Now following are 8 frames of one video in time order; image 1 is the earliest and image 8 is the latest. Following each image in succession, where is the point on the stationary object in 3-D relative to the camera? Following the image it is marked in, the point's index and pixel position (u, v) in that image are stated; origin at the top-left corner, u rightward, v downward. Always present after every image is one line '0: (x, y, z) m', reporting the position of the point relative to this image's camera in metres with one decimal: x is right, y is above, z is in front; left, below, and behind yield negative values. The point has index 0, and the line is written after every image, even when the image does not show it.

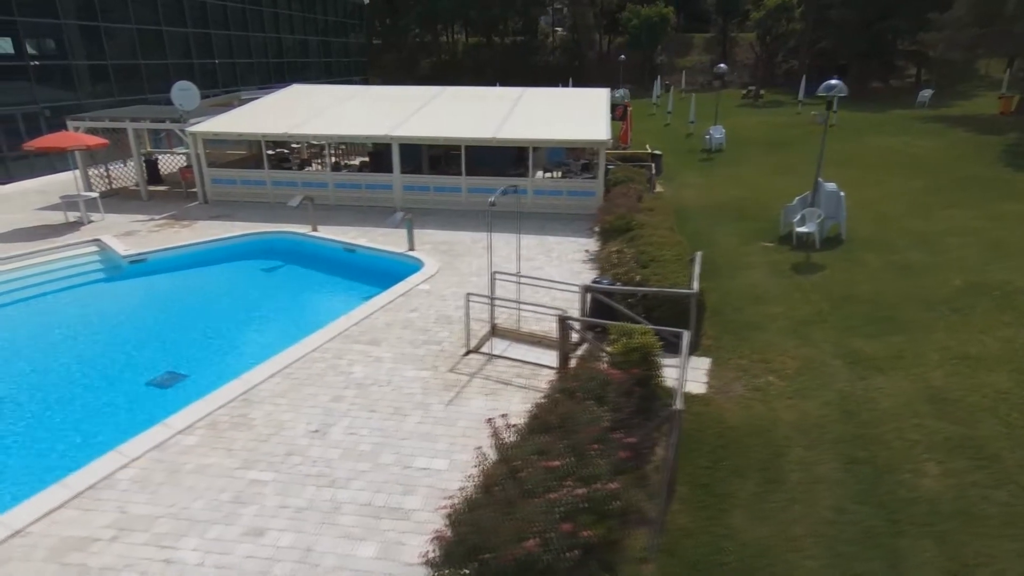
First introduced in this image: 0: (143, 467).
0: (-3.9, -1.9, +6.4) m
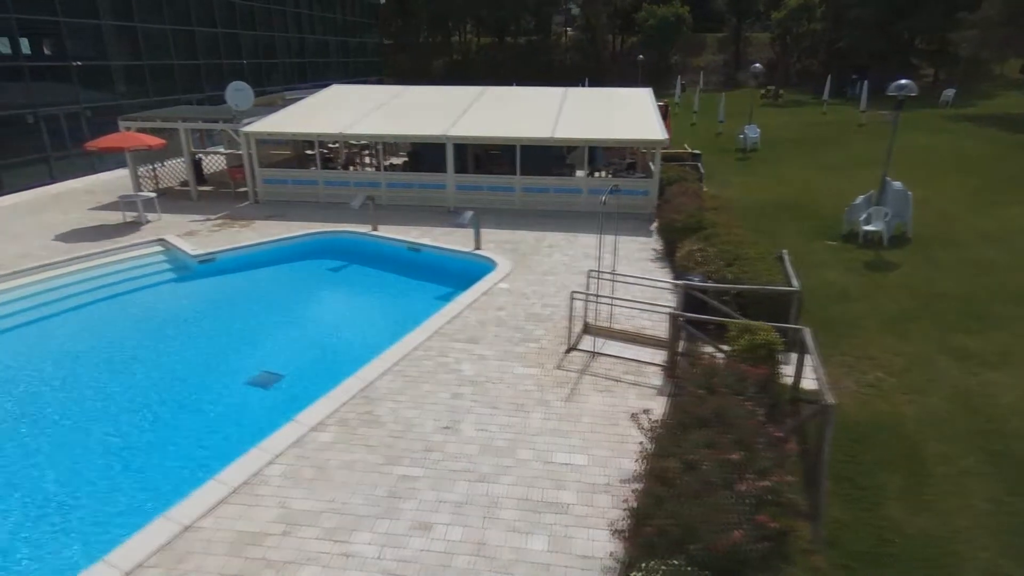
0: (-2.4, -1.9, +6.4) m
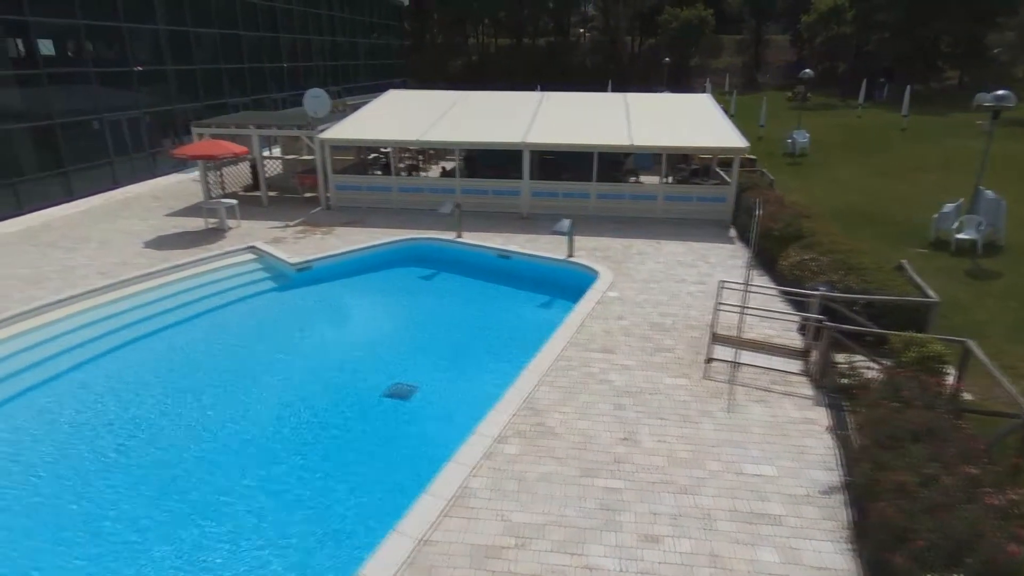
0: (-0.2, -2.0, +6.6) m
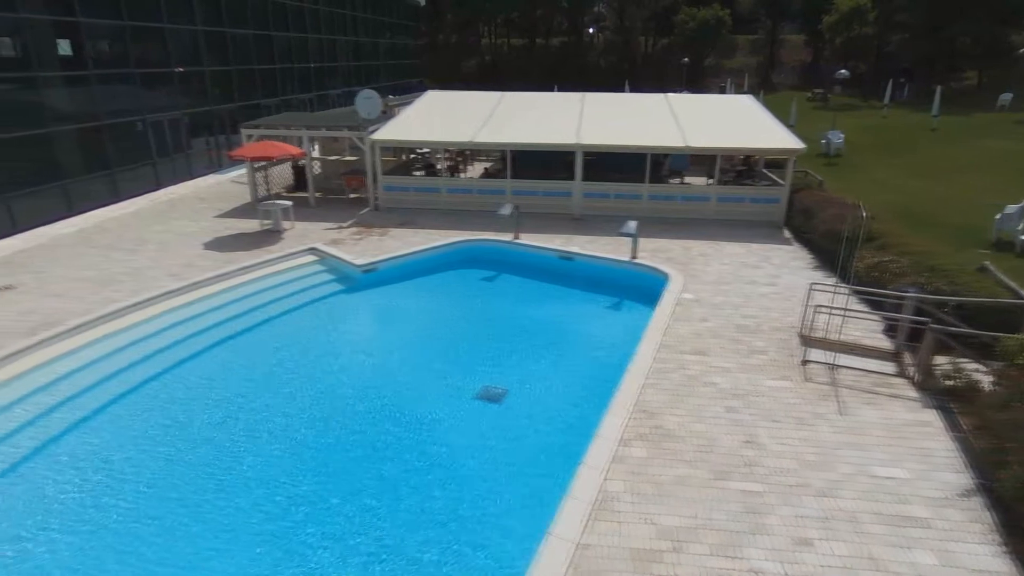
0: (+1.2, -2.1, +6.6) m
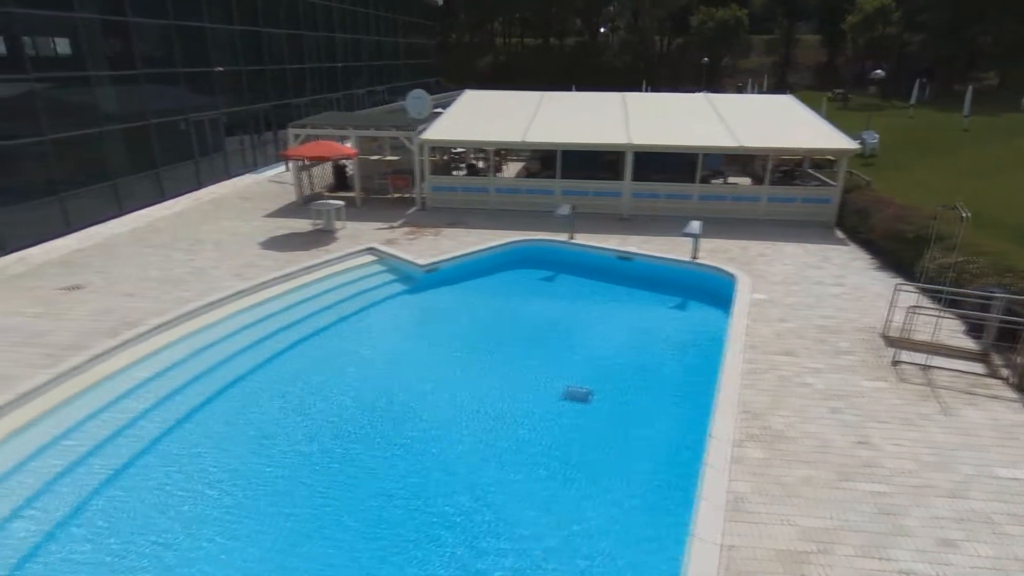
0: (+2.6, -2.1, +6.6) m
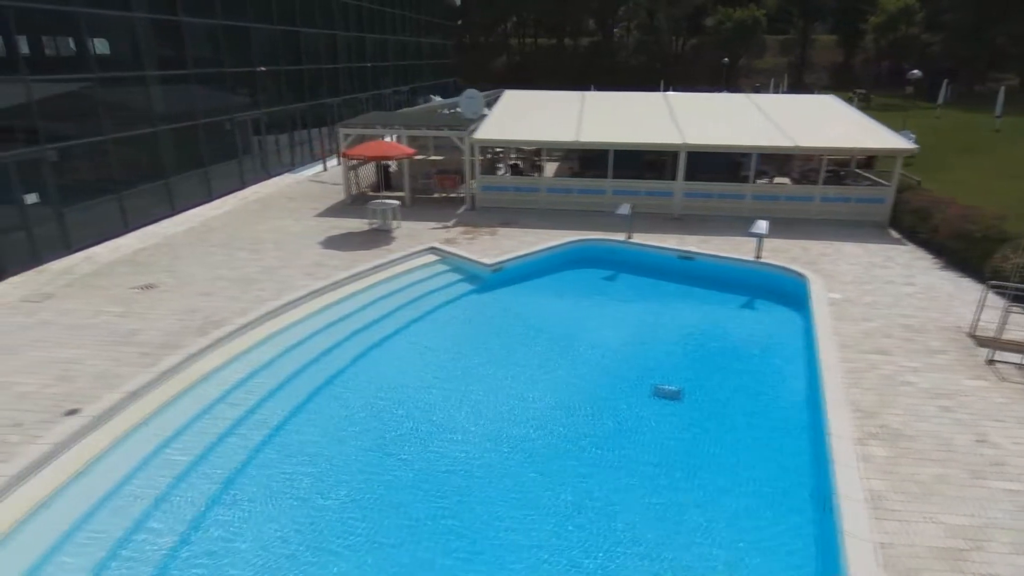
0: (+4.0, -2.1, +6.6) m
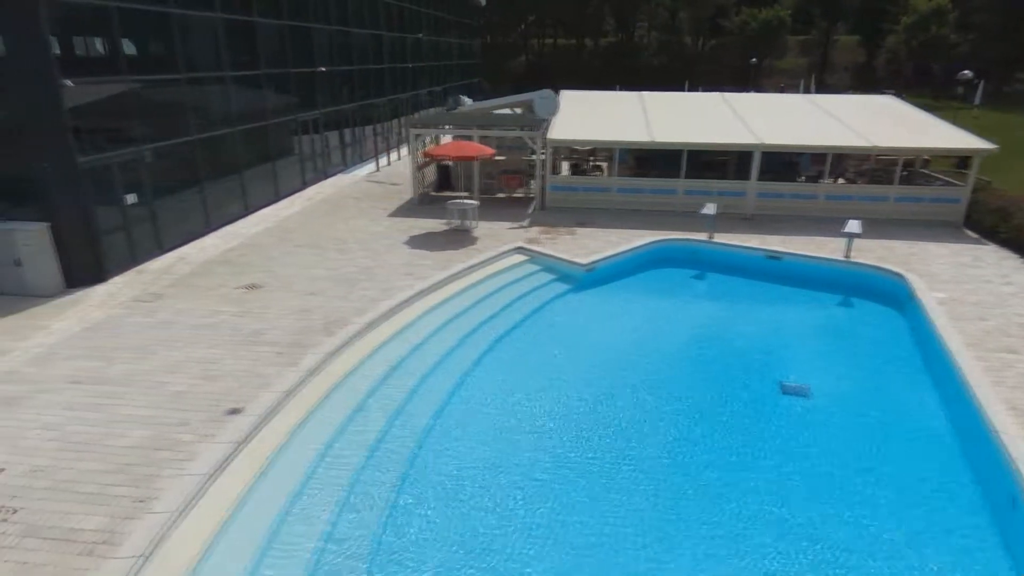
0: (+6.1, -2.0, +6.6) m
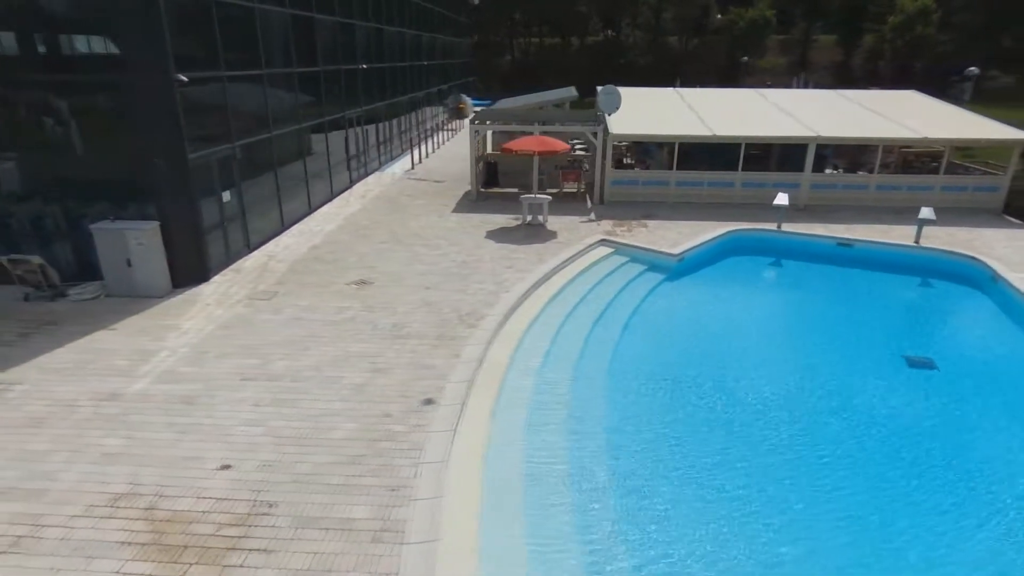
0: (+8.6, -1.7, +7.2) m
